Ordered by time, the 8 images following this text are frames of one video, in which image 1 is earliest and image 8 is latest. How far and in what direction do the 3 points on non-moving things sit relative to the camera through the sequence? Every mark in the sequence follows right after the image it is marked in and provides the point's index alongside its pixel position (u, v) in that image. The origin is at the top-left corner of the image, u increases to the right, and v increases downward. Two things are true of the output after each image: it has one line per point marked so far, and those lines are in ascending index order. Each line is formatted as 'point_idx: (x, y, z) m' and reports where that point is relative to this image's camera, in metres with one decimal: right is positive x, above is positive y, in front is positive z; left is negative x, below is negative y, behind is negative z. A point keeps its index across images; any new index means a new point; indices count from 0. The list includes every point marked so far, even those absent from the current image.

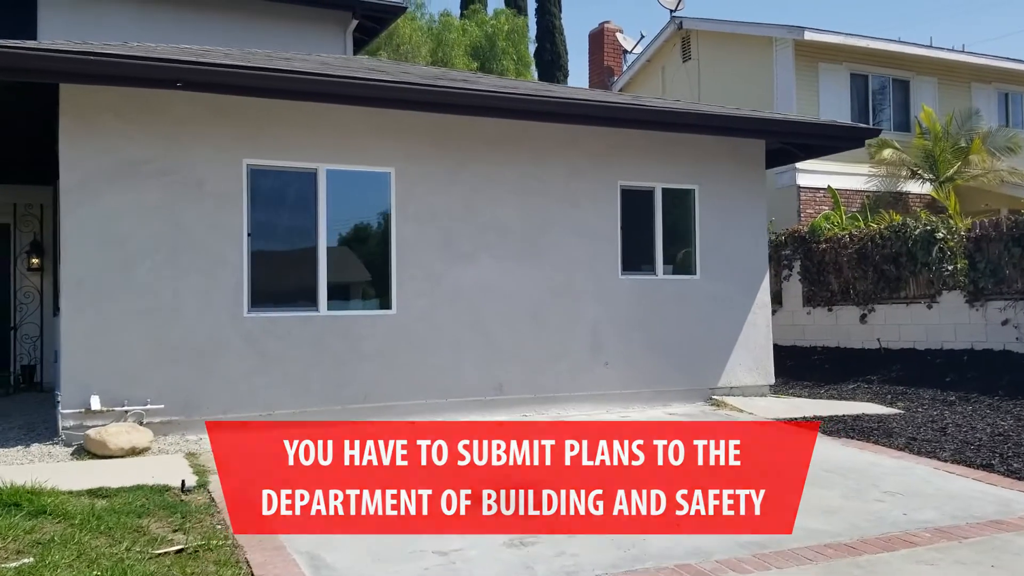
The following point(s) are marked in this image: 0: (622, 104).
0: (+0.9, +1.6, +8.4) m
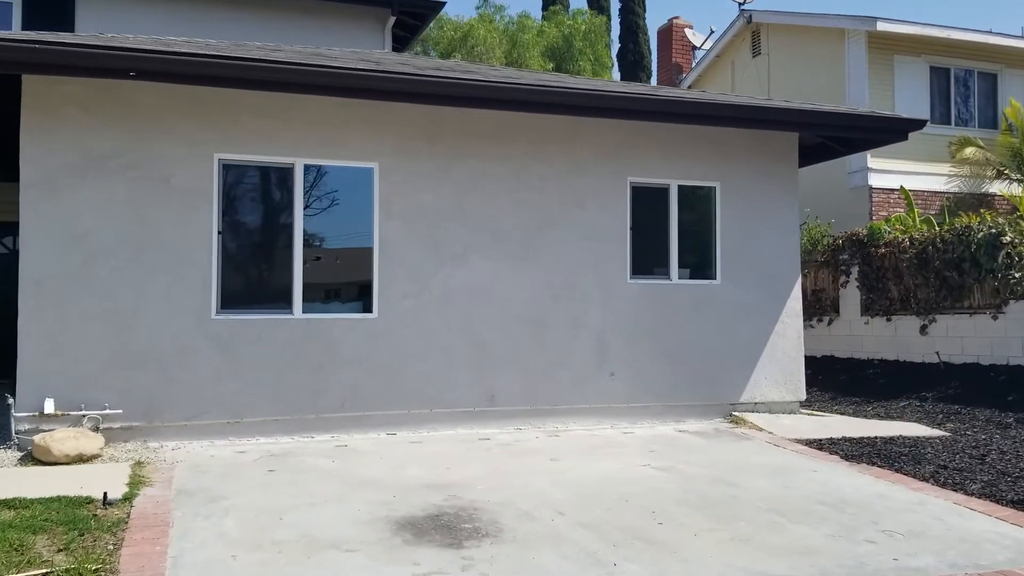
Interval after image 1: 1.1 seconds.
0: (+0.9, +1.5, +7.8) m
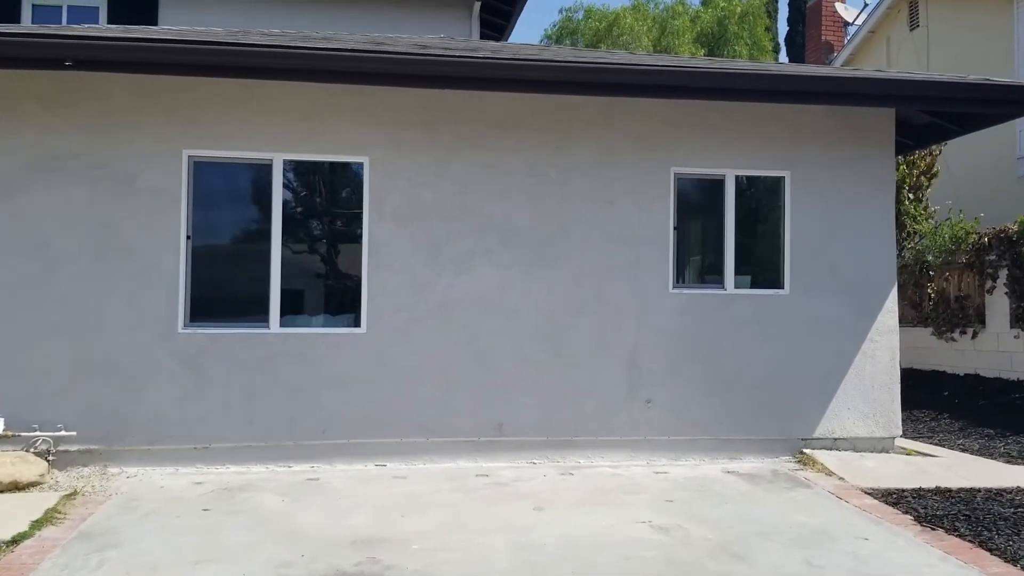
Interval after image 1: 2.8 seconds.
0: (+1.0, +1.5, +6.5) m
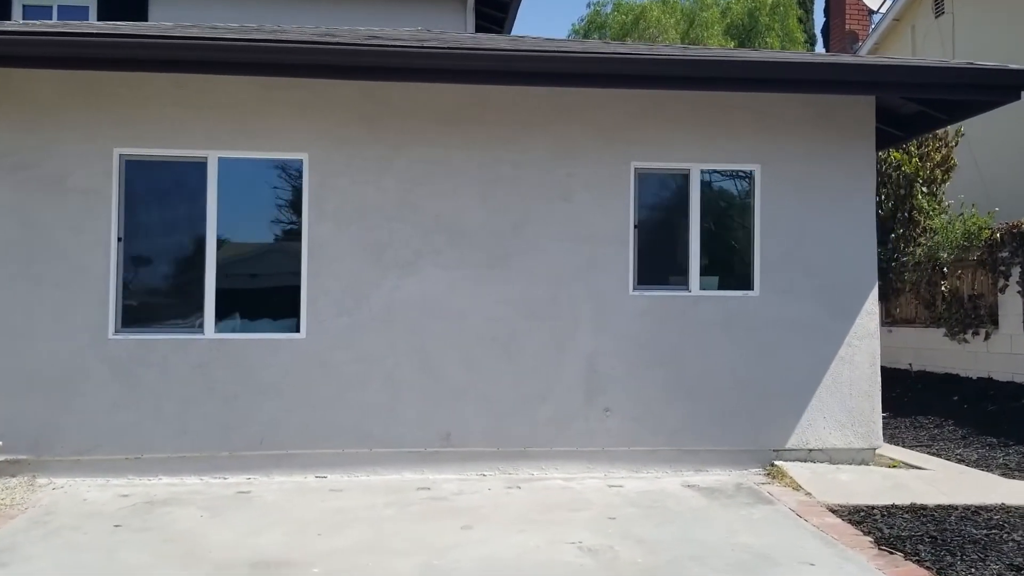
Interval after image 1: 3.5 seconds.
0: (+0.6, +1.5, +6.1) m
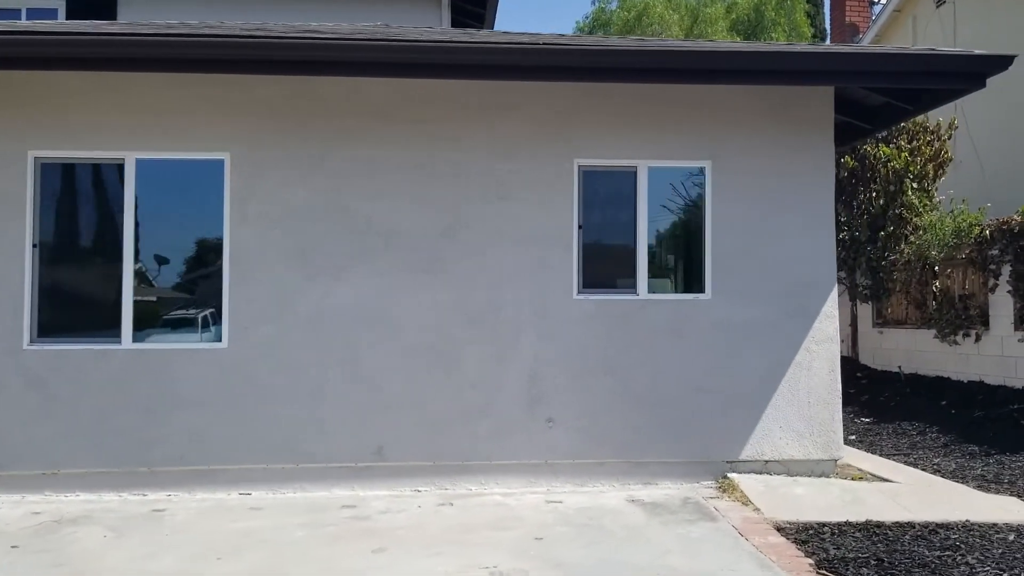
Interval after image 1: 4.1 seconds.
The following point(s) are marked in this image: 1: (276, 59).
0: (+0.2, +1.4, +5.7) m
1: (-1.4, +1.3, +5.7) m
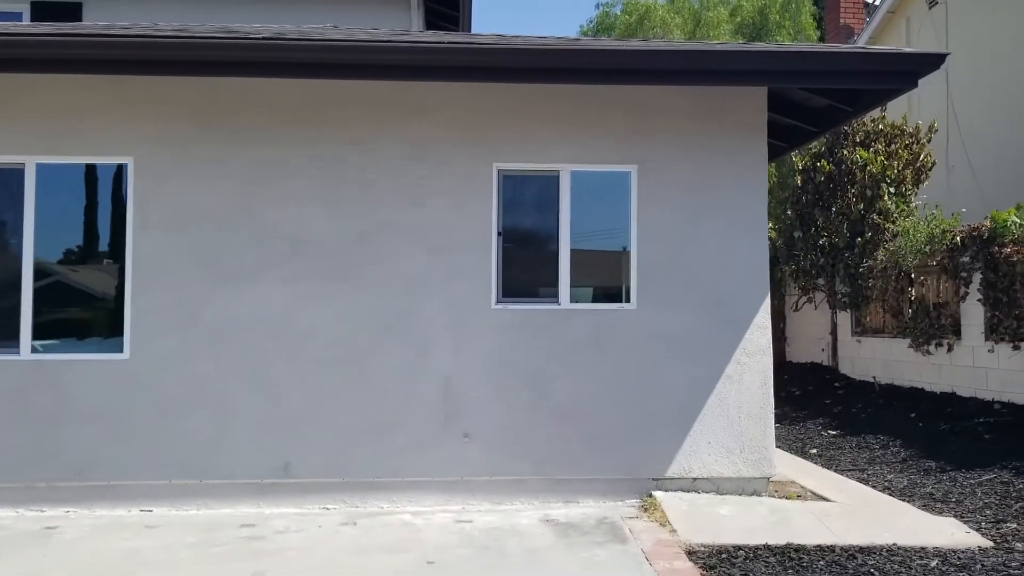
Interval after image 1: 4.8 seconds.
0: (-0.3, +1.4, +5.5) m
1: (-1.9, +1.3, +5.5) m
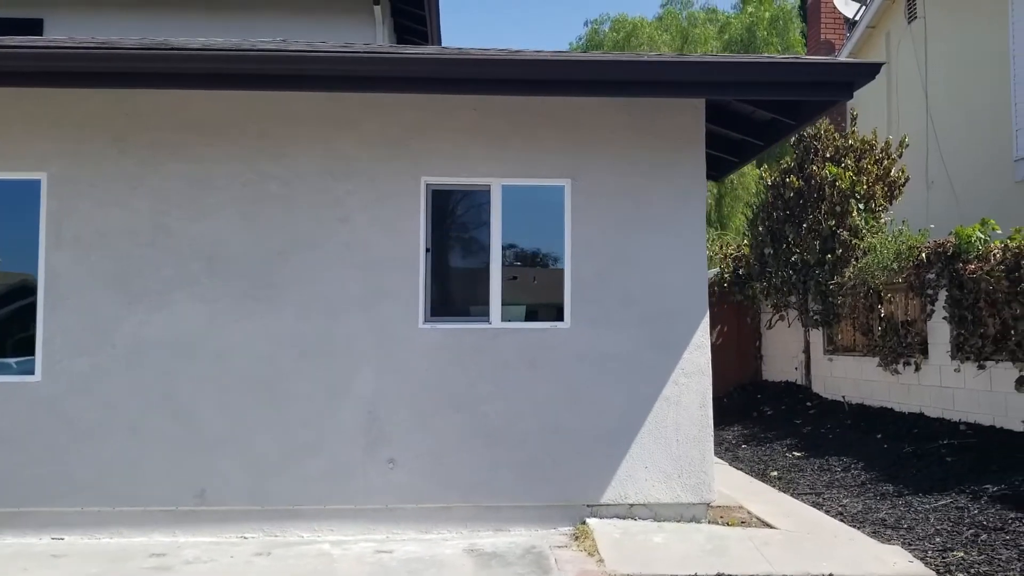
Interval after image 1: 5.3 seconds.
0: (-0.8, +1.3, +5.3) m
1: (-2.3, +1.2, +5.3) m
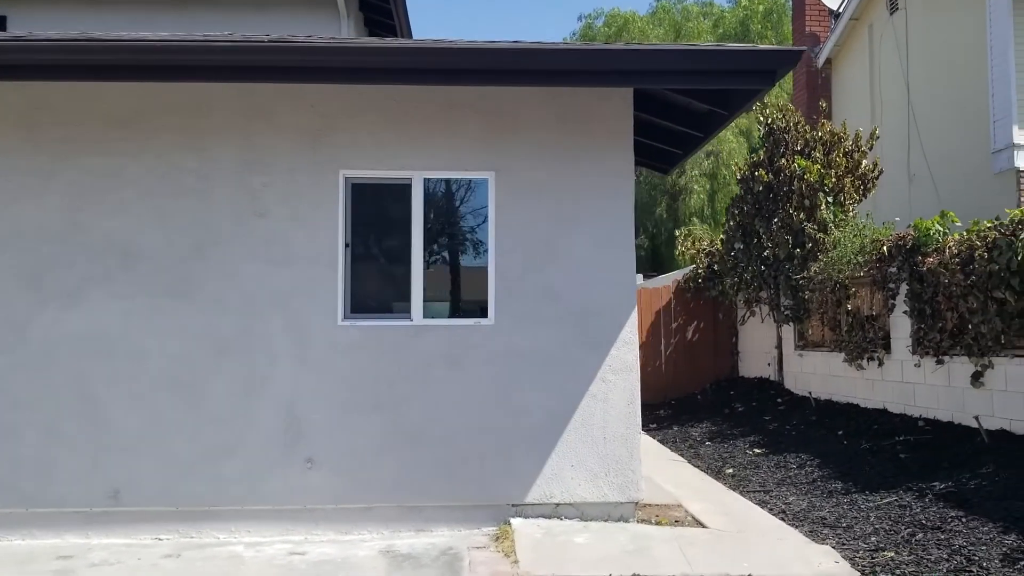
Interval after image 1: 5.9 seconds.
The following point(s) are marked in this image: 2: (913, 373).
0: (-1.2, +1.3, +5.2) m
1: (-2.8, +1.2, +5.2) m
2: (+3.6, -0.7, +8.7) m
